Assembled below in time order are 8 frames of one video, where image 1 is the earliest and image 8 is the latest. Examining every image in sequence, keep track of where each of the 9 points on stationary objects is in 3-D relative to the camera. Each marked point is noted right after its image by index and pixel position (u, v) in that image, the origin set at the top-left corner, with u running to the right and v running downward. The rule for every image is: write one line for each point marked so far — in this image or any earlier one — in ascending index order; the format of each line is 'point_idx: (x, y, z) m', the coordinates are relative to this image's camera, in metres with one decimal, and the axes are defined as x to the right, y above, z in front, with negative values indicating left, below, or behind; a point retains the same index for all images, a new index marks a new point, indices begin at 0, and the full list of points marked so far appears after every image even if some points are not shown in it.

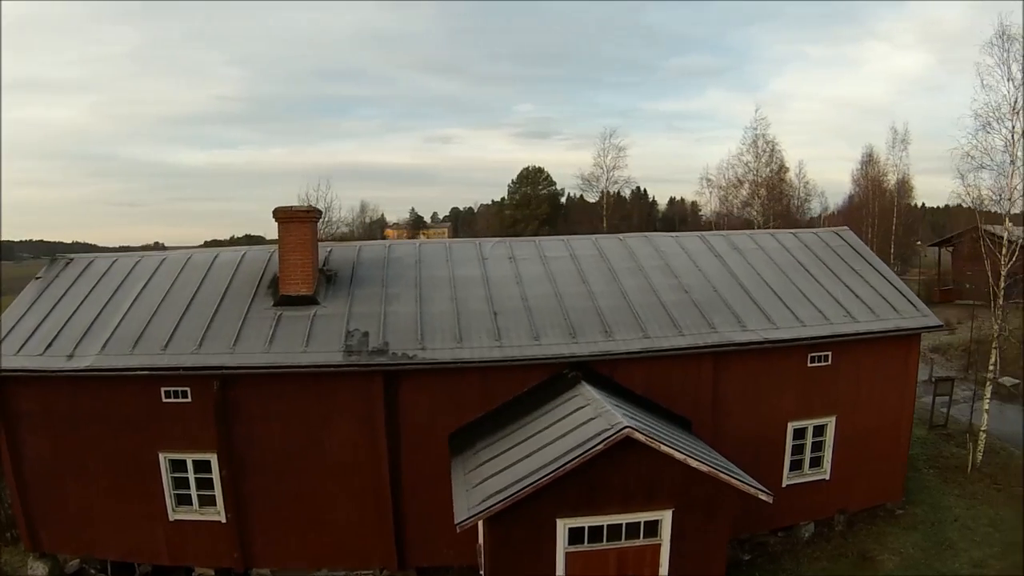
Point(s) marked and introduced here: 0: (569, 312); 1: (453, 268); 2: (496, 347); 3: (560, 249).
0: (+0.9, -0.4, +8.8) m
1: (-0.8, +0.2, +8.8) m
2: (-0.1, -0.8, +7.9) m
3: (+0.9, +0.5, +10.0) m
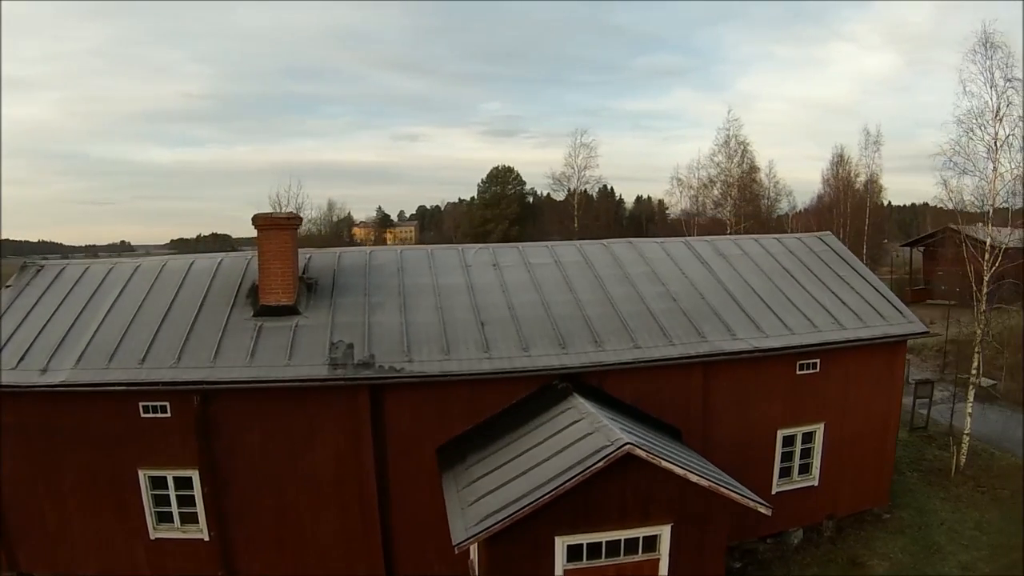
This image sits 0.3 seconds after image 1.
0: (+0.7, -0.5, +8.5) m
1: (-1.0, +0.2, +8.4) m
2: (-0.2, -0.9, +7.5) m
3: (+0.6, +0.4, +9.6) m
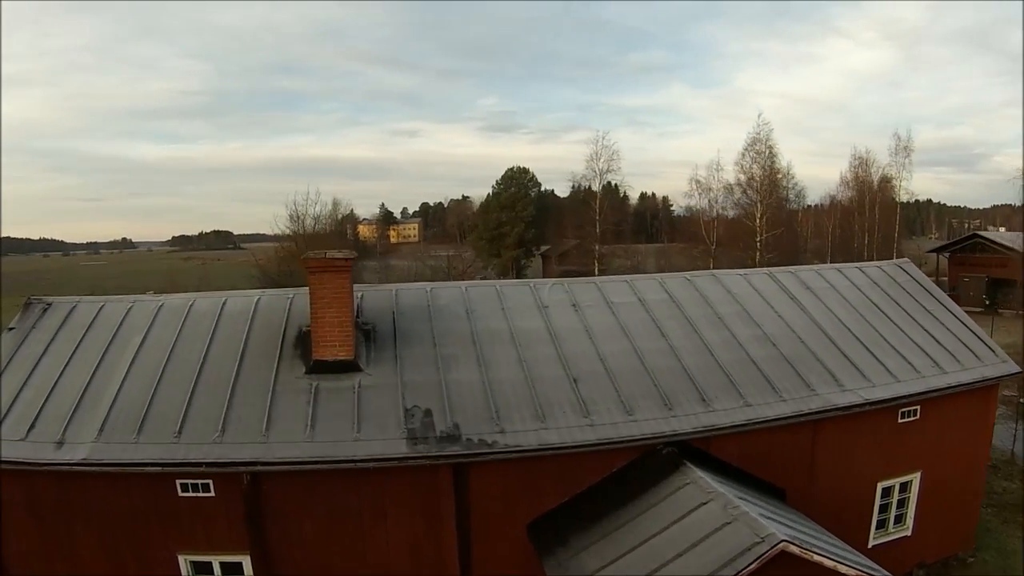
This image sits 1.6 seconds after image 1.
0: (+1.7, -1.0, +7.3) m
1: (0.0, -0.4, +7.2) m
2: (+0.8, -1.4, +6.4) m
3: (+1.6, -0.1, +8.5) m
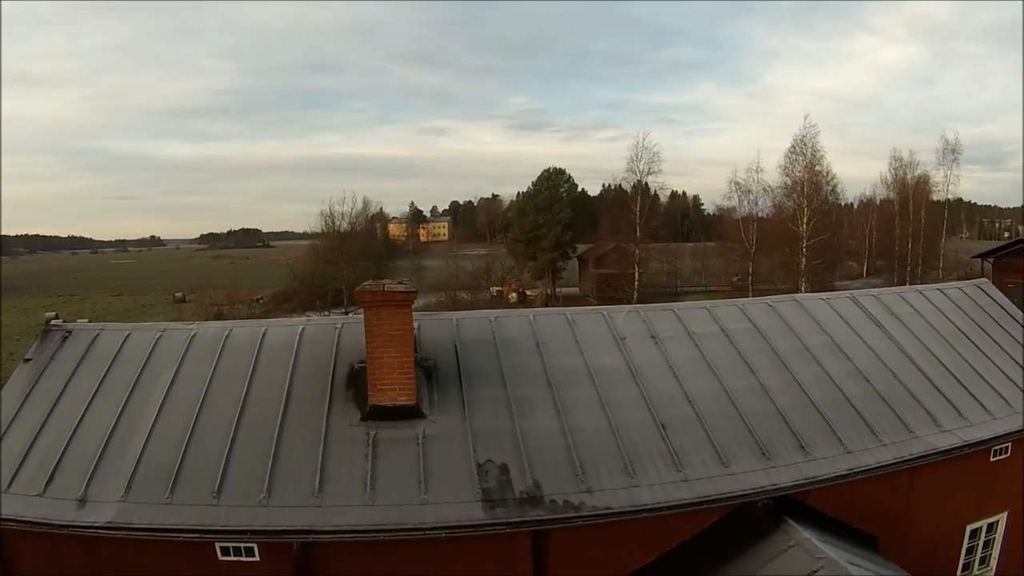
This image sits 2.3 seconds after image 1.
0: (+2.5, -1.4, +6.4) m
1: (+0.8, -0.7, +6.4) m
2: (+1.5, -1.7, +5.5) m
3: (+2.4, -0.4, +7.6) m
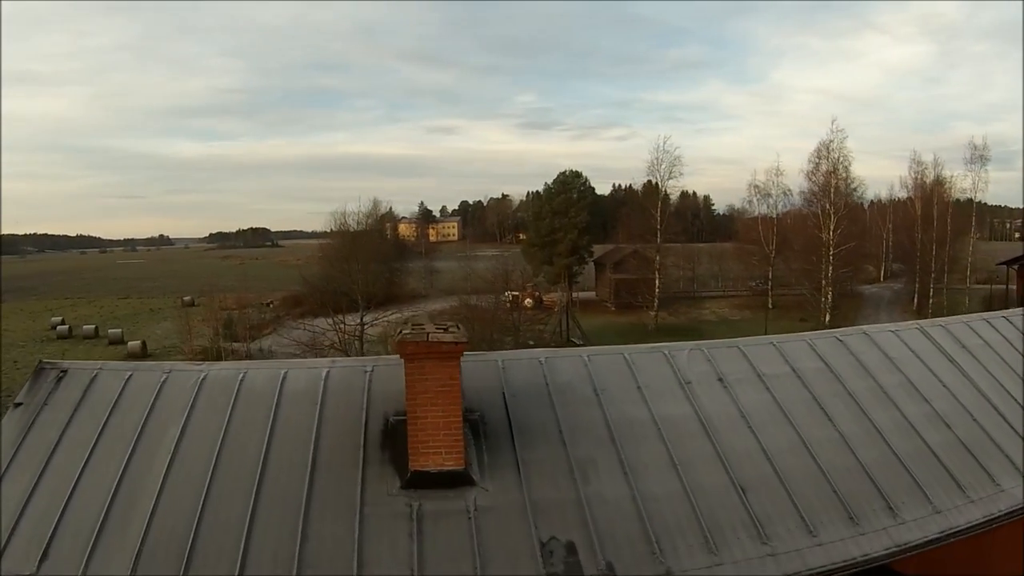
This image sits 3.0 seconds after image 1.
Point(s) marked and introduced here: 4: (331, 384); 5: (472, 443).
0: (+3.0, -1.7, +5.7) m
1: (+1.3, -1.0, +5.6) m
2: (+2.0, -2.1, +4.8) m
3: (+2.9, -0.8, +6.8) m
4: (-1.6, -0.9, +5.6) m
5: (-0.3, -1.2, +5.0) m
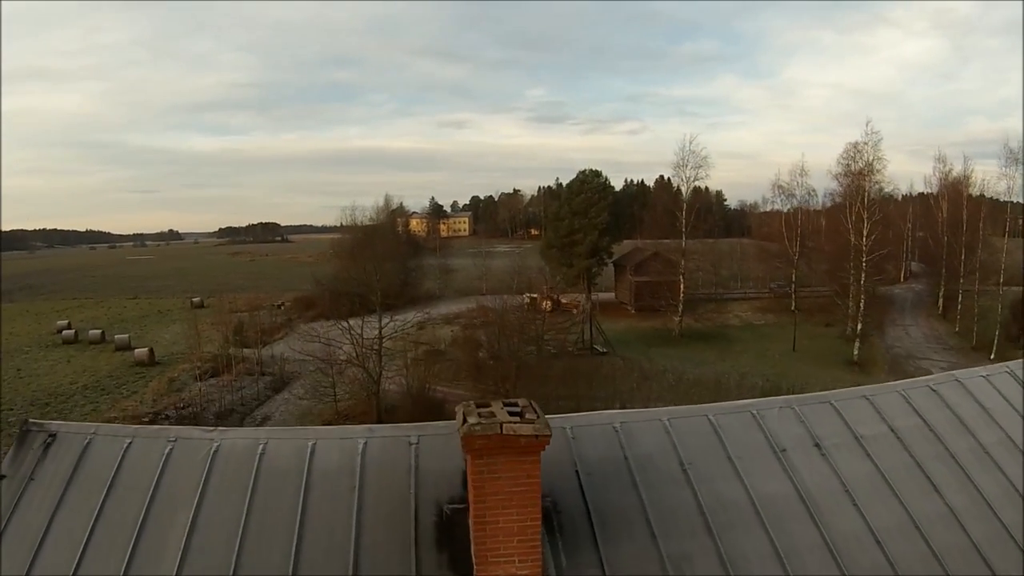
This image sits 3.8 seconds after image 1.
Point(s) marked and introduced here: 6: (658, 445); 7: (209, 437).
0: (+3.5, -2.2, +4.8) m
1: (+1.8, -1.5, +4.8) m
2: (+2.5, -2.5, +3.9) m
3: (+3.5, -1.2, +6.0) m
4: (-1.1, -1.3, +4.8) m
5: (+0.2, -1.7, +4.2) m
6: (+1.2, -1.2, +5.0) m
7: (-2.4, -1.2, +5.0) m
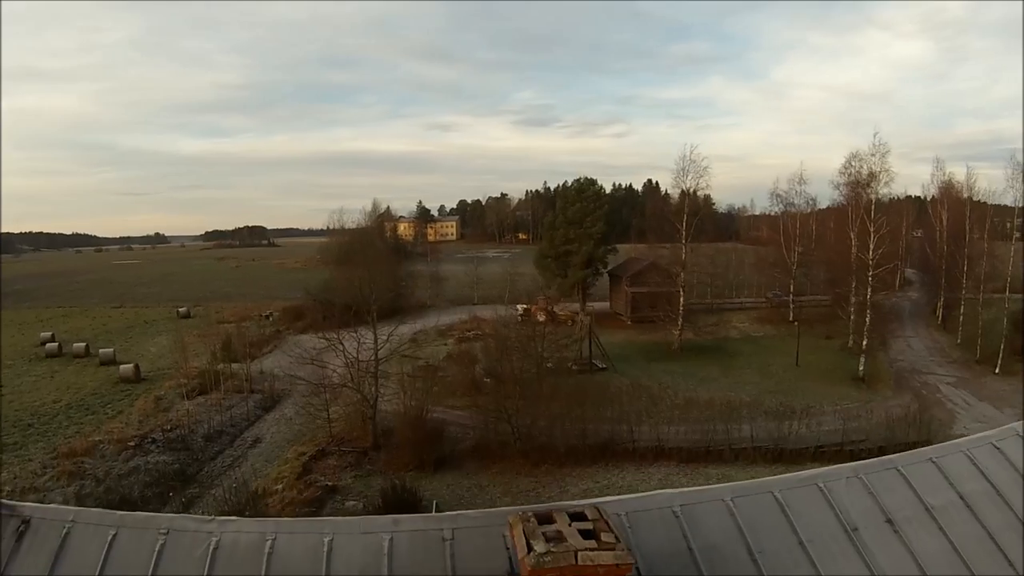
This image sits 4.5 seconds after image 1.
0: (+3.9, -2.6, +4.3) m
1: (+2.1, -1.9, +4.2) m
2: (+2.9, -3.0, +3.4) m
3: (+3.8, -1.7, +5.4) m
4: (-0.8, -1.8, +4.2) m
5: (+0.6, -2.1, +3.6) m
6: (+1.5, -1.7, +4.4) m
7: (-2.1, -1.6, +4.4) m
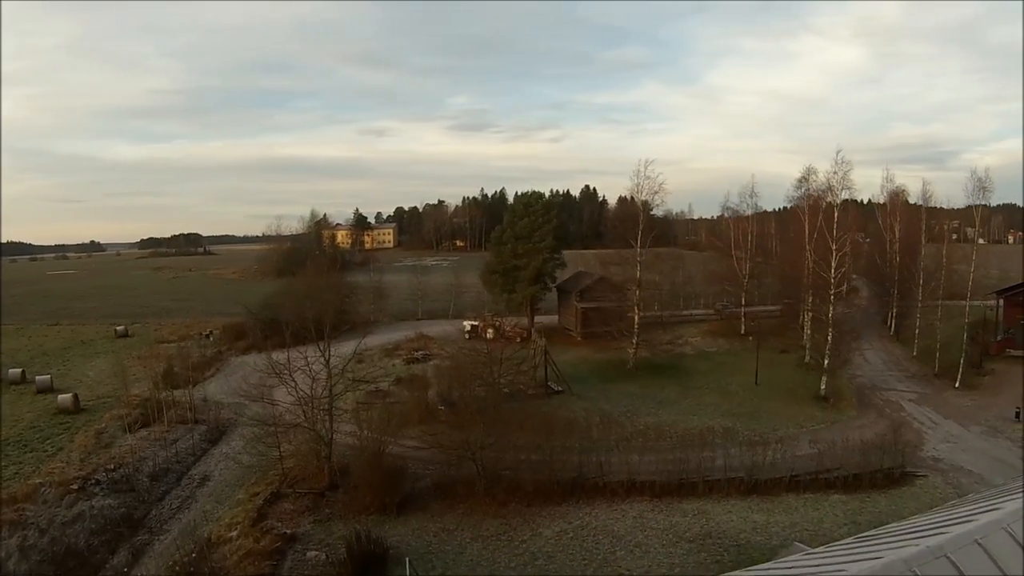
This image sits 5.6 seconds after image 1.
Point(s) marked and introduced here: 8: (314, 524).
0: (+4.0, -3.2, +3.9) m
1: (+2.3, -2.5, +3.7) m
2: (+3.1, -3.6, +2.9) m
3: (+3.9, -2.2, +5.0) m
4: (-0.6, -2.3, +3.4) m
5: (+0.8, -2.7, +2.9) m
6: (+1.7, -2.3, +3.8) m
7: (-1.9, -2.2, +3.5) m
8: (-4.6, -5.5, +14.4) m
